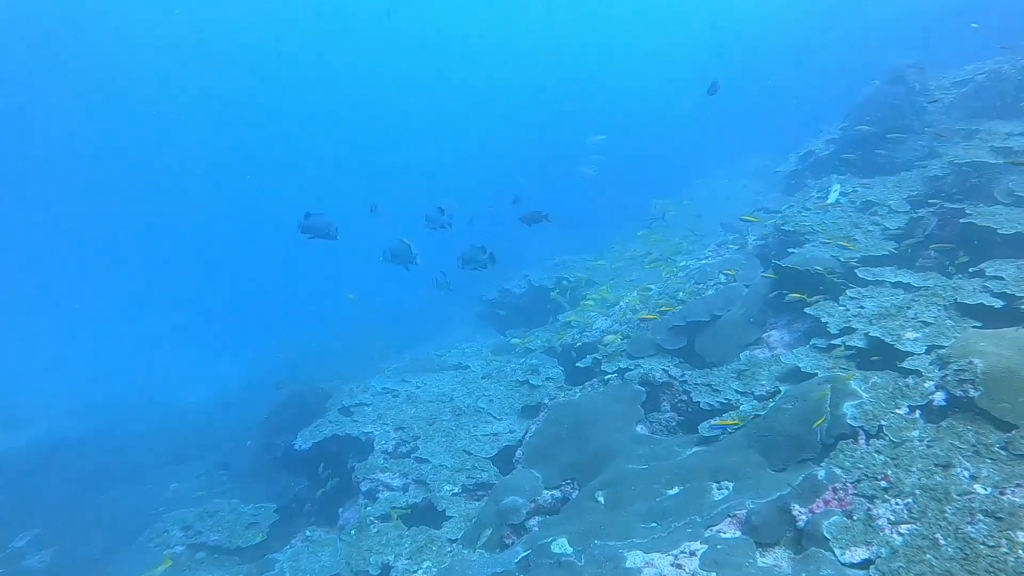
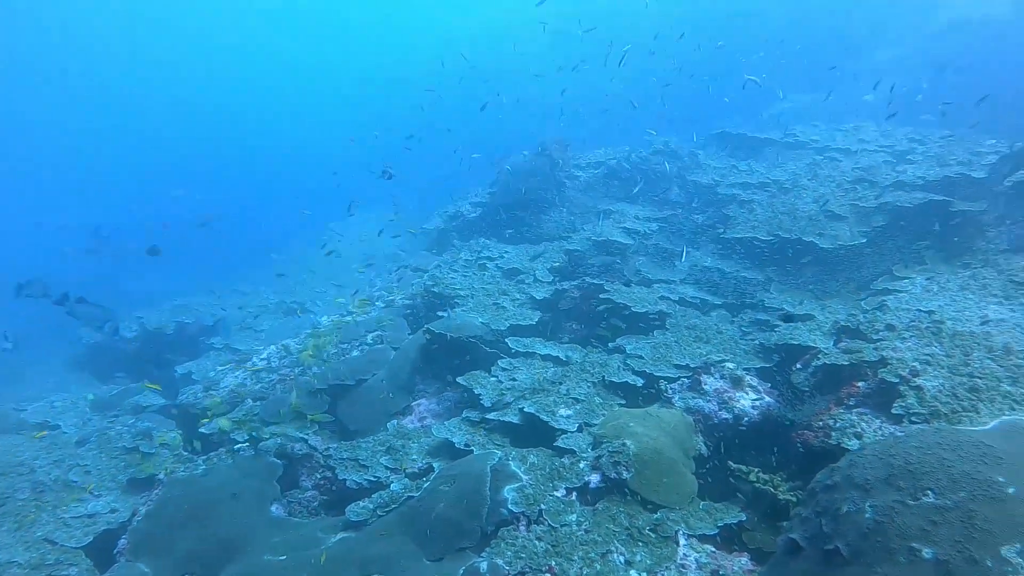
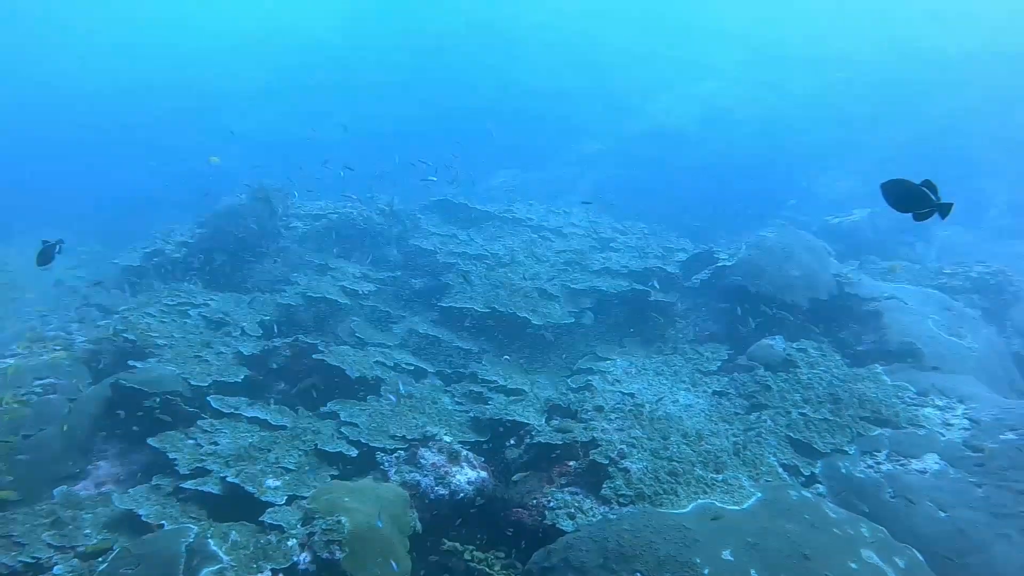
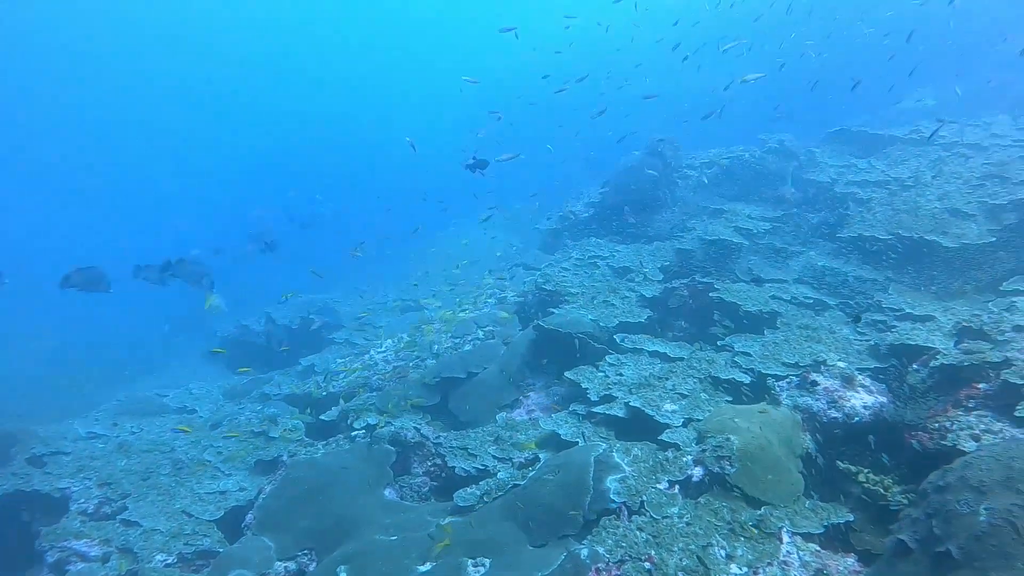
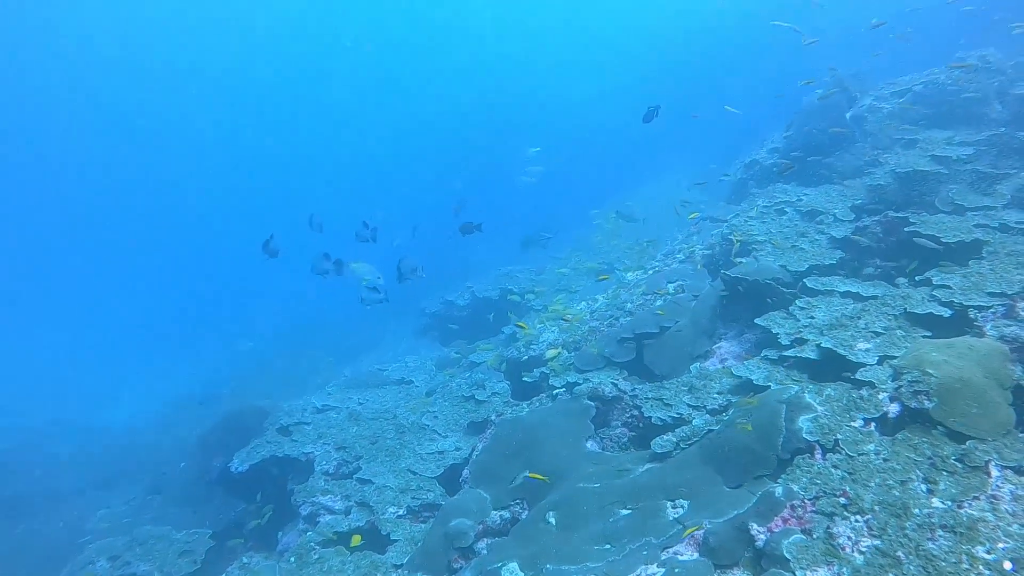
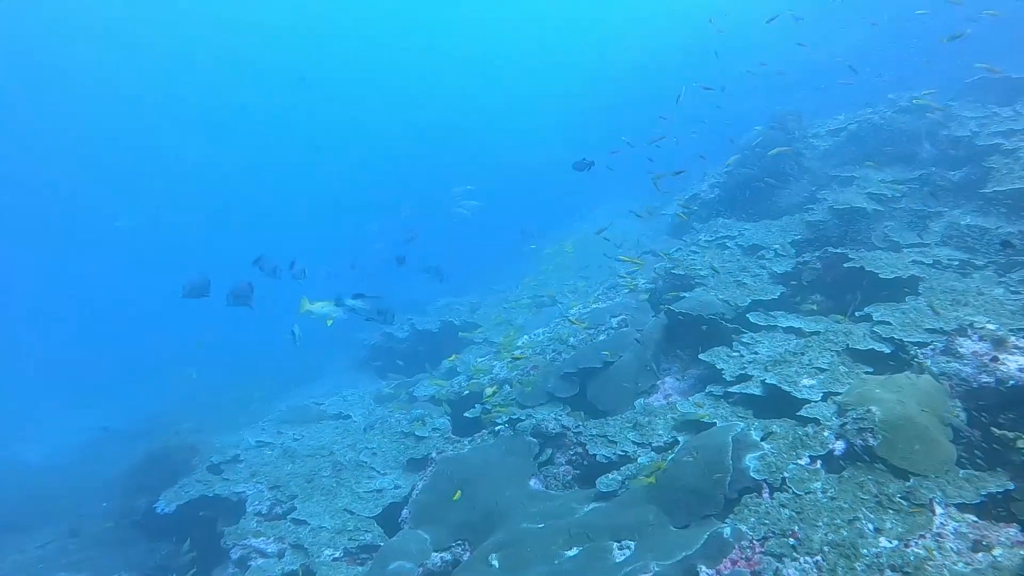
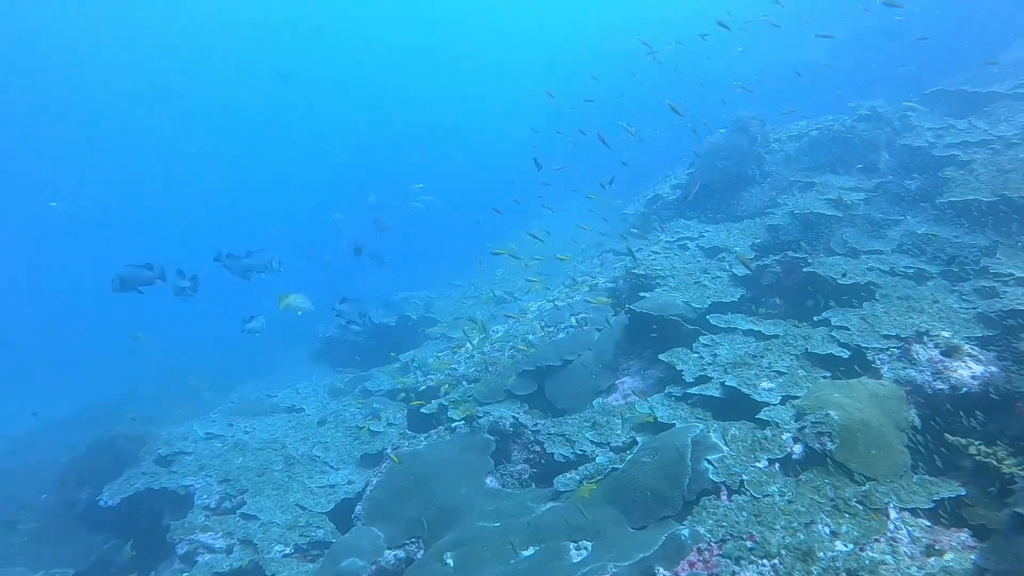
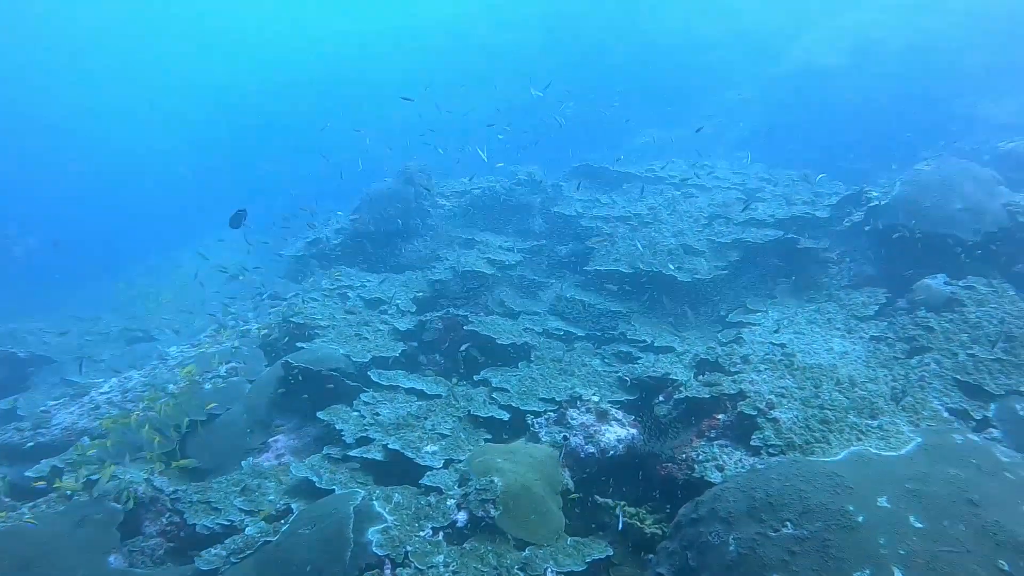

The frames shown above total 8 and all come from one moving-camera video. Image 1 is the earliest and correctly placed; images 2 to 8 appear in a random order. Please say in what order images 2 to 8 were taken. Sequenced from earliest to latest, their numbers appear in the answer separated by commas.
5, 6, 7, 4, 2, 8, 3
